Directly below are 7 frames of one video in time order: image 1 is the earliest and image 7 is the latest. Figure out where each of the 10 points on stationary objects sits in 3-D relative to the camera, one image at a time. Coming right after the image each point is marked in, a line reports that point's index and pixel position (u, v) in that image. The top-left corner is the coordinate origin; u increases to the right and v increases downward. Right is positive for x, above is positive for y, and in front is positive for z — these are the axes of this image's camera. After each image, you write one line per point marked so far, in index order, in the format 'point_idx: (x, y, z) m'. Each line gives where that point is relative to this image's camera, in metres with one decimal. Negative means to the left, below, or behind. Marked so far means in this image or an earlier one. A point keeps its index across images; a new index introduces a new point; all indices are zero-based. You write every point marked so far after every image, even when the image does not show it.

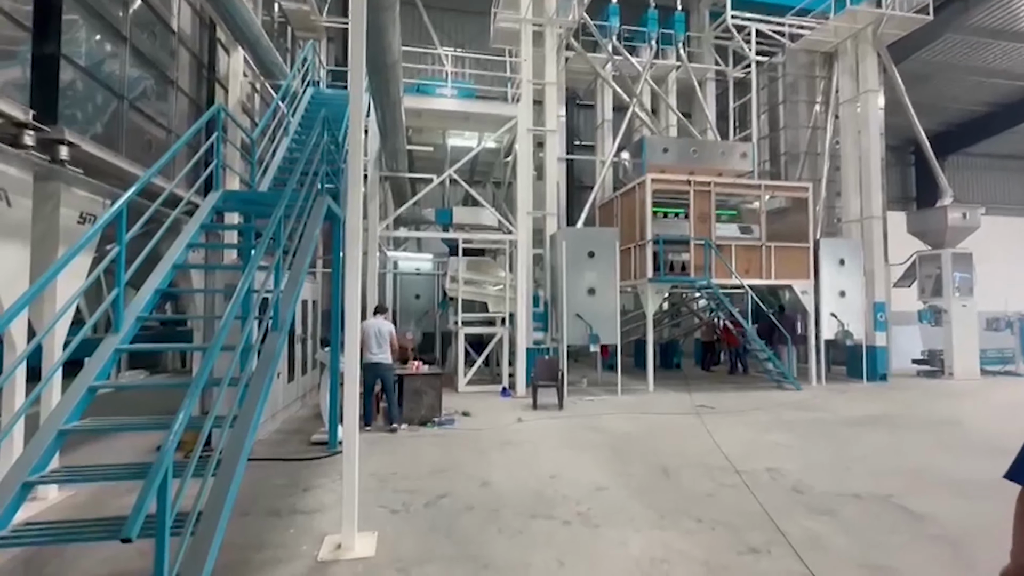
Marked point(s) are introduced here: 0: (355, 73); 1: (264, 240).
0: (-1.1, +1.6, +3.5) m
1: (-1.7, +0.3, +3.4) m
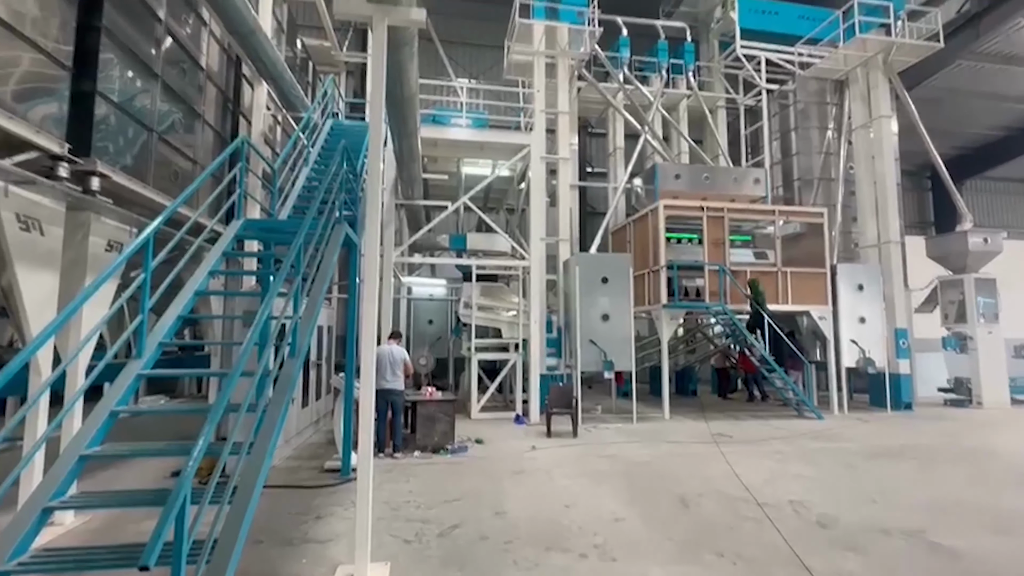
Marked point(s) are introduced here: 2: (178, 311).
0: (-1.0, +1.4, +3.6) m
1: (-1.6, +0.2, +3.4) m
2: (-2.7, -0.2, +3.8) m
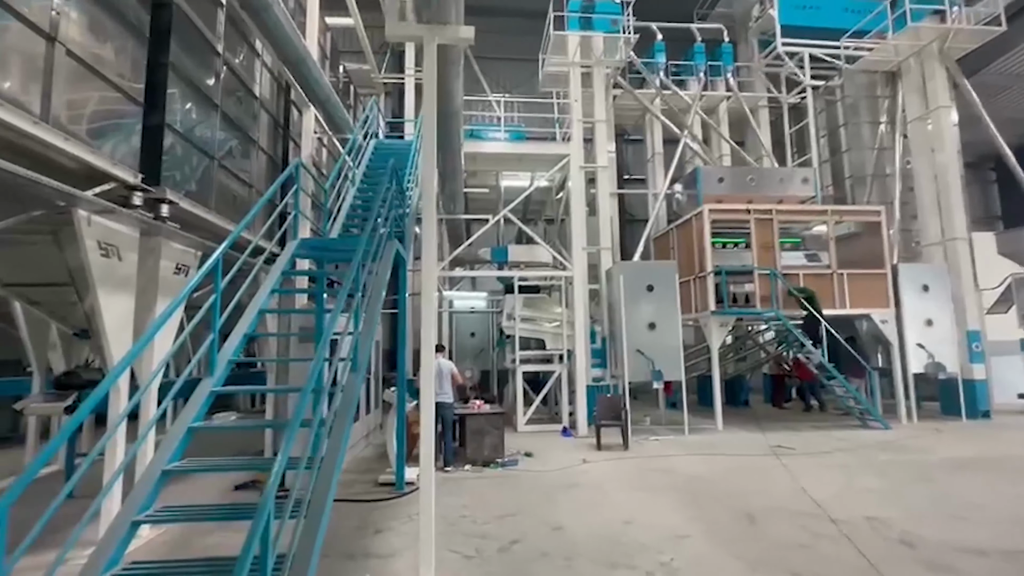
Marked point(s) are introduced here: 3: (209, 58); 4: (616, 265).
0: (-0.7, +1.3, +3.7) m
1: (-1.2, 0.0, +3.5) m
2: (-2.2, -0.4, +4.0) m
3: (-3.6, +2.8, +5.8) m
4: (+2.0, +0.5, +9.5) m
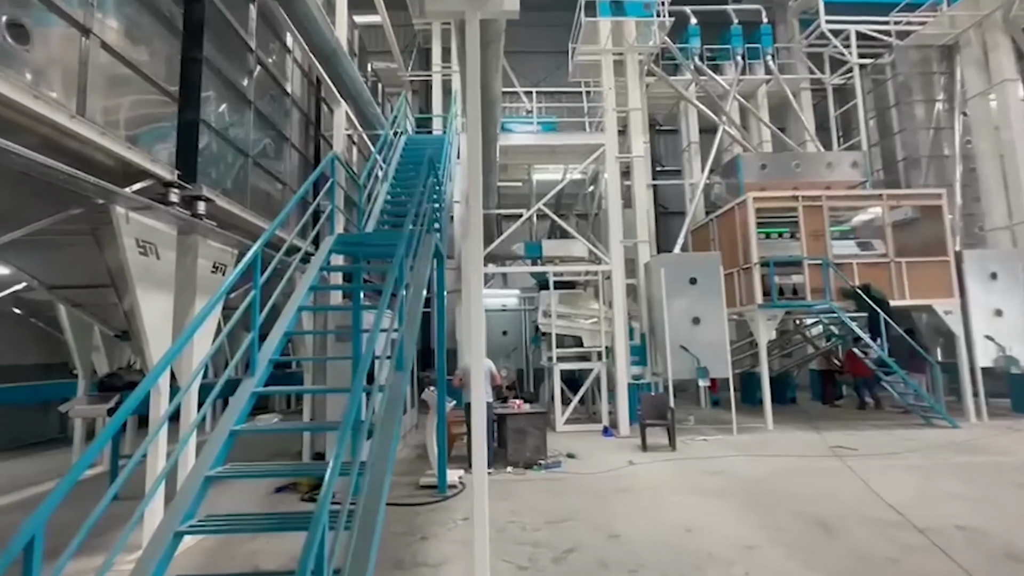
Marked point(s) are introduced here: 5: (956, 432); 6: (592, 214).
0: (-0.3, +1.3, +3.5) m
1: (-0.9, +0.1, +3.3) m
2: (-1.8, -0.3, +3.8) m
3: (-3.2, +2.8, +5.7) m
4: (+2.7, +0.6, +9.1) m
5: (+7.5, -2.4, +8.2) m
6: (+1.9, +1.7, +11.4) m
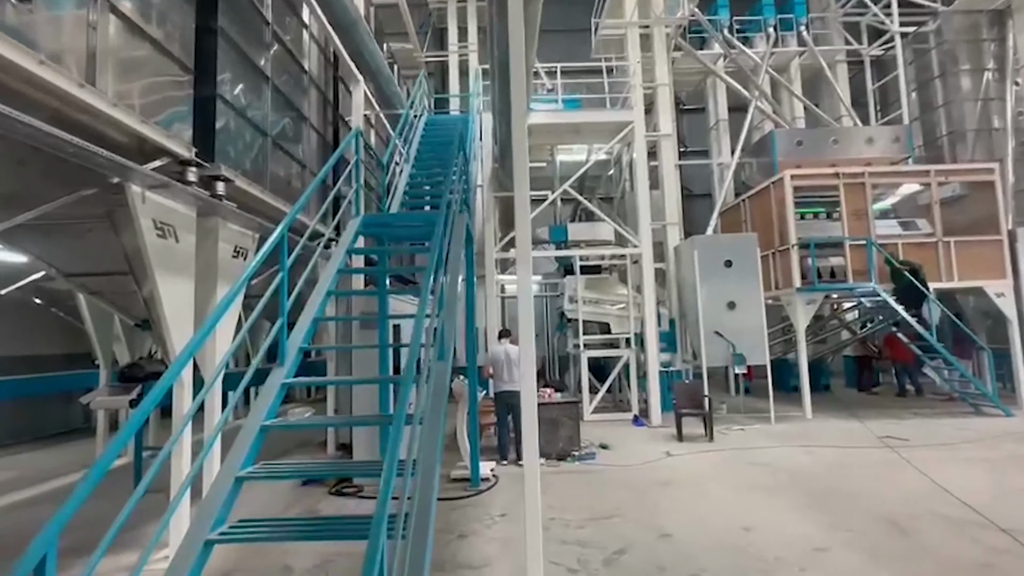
0: (0.0, +1.4, +3.1) m
1: (-0.5, +0.2, +3.0) m
2: (-1.5, -0.2, +3.6) m
3: (-2.9, +2.9, +5.4) m
4: (+3.1, +0.9, +8.7) m
5: (+7.9, -2.1, +7.7) m
6: (+2.4, +2.1, +11.0) m
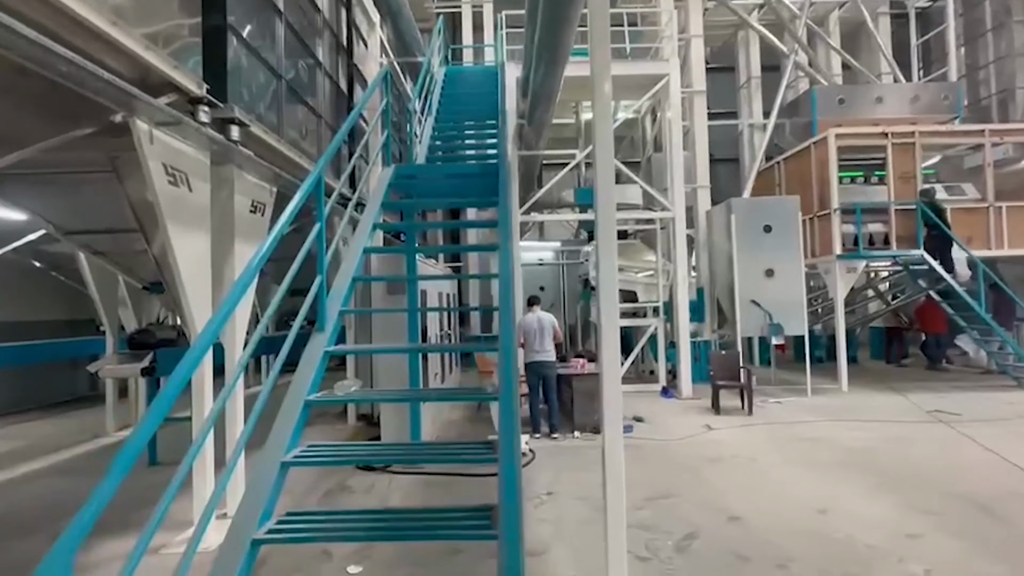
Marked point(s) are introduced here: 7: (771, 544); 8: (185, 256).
0: (+0.4, +1.7, +2.6) m
1: (-0.1, +0.4, +2.6) m
2: (-1.1, +0.1, +3.1) m
3: (-2.4, +3.3, +4.8) m
4: (+3.6, +1.4, +8.2) m
5: (+8.3, -1.6, +7.4) m
6: (+2.8, +2.8, +10.5) m
7: (+1.7, -1.7, +3.1) m
8: (-2.2, +0.2, +3.3) m
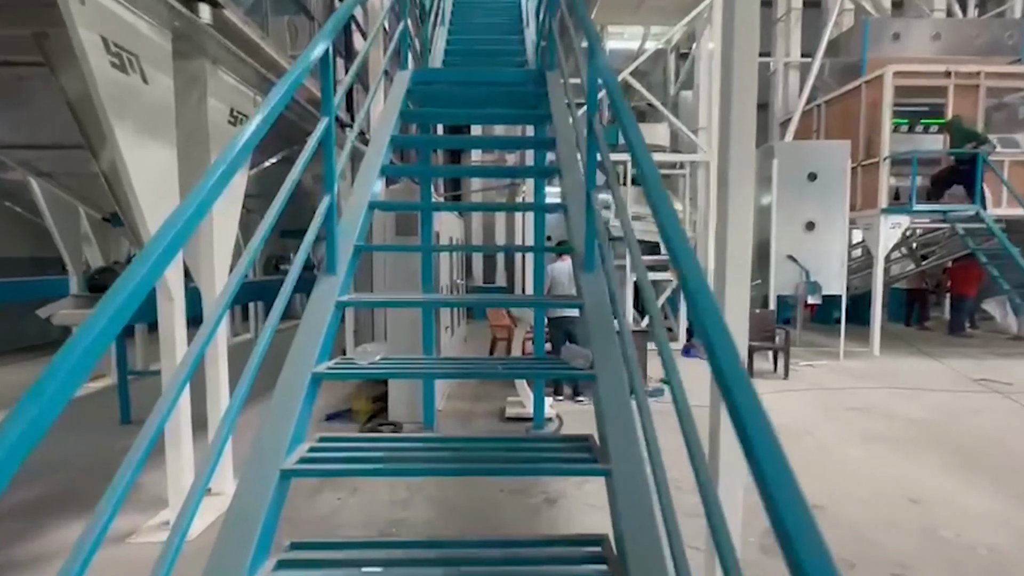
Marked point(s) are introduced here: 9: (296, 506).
0: (+0.8, +1.9, +1.7) m
1: (+0.2, +0.7, +1.8) m
2: (-0.8, +0.4, +2.4) m
3: (-2.1, +3.9, +3.7) m
4: (+3.8, +2.1, +7.4) m
5: (+8.5, -1.1, +7.0) m
6: (+3.1, +3.7, +9.5) m
7: (+2.0, -1.4, +2.6) m
8: (-1.9, +0.6, +2.5) m
9: (-1.4, -1.3, +3.1) m
